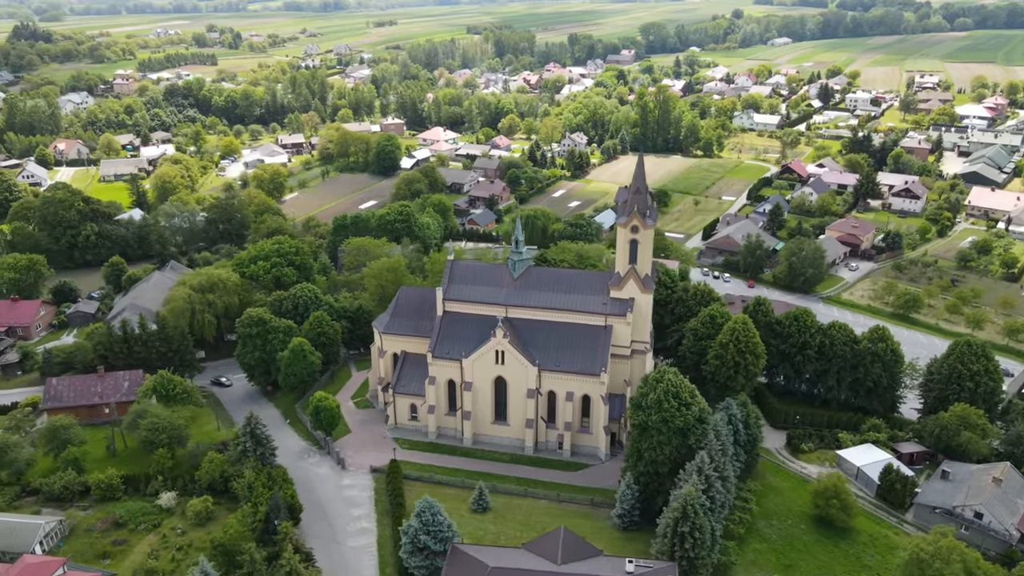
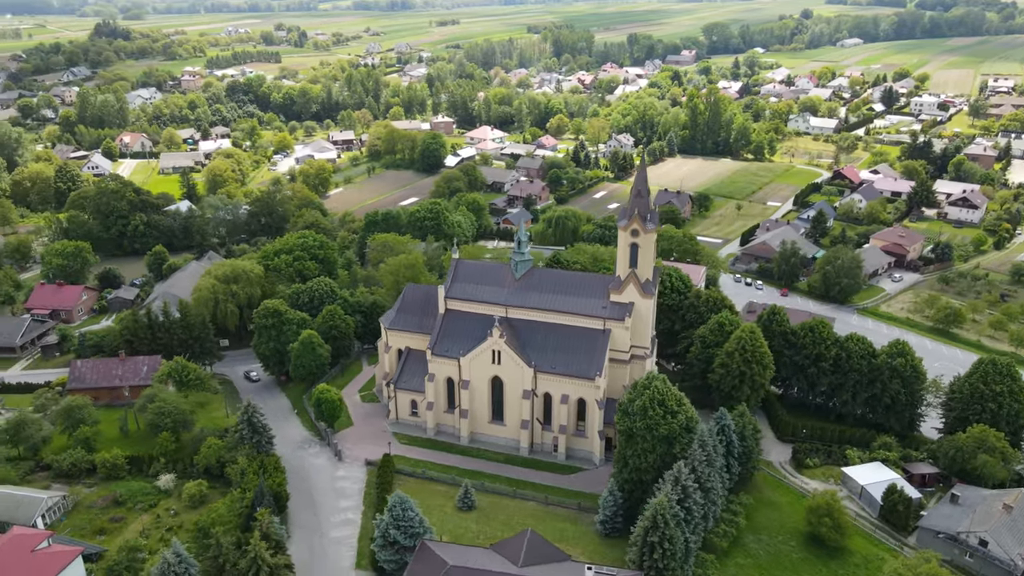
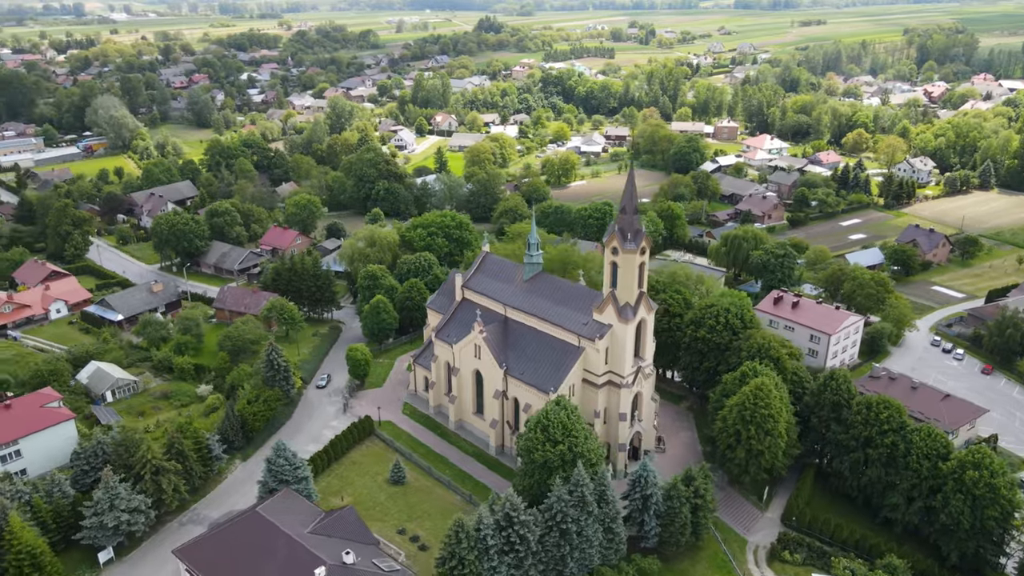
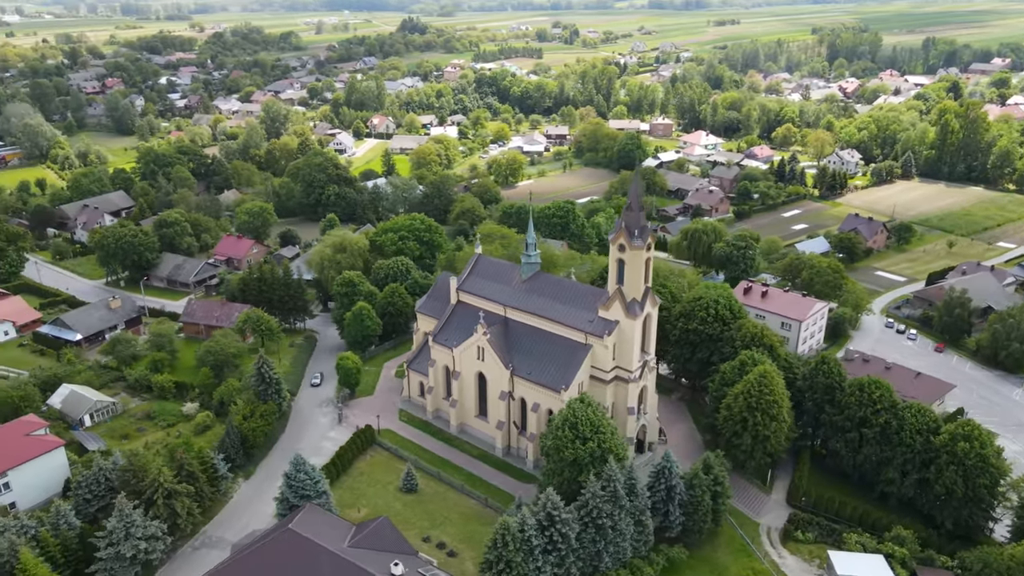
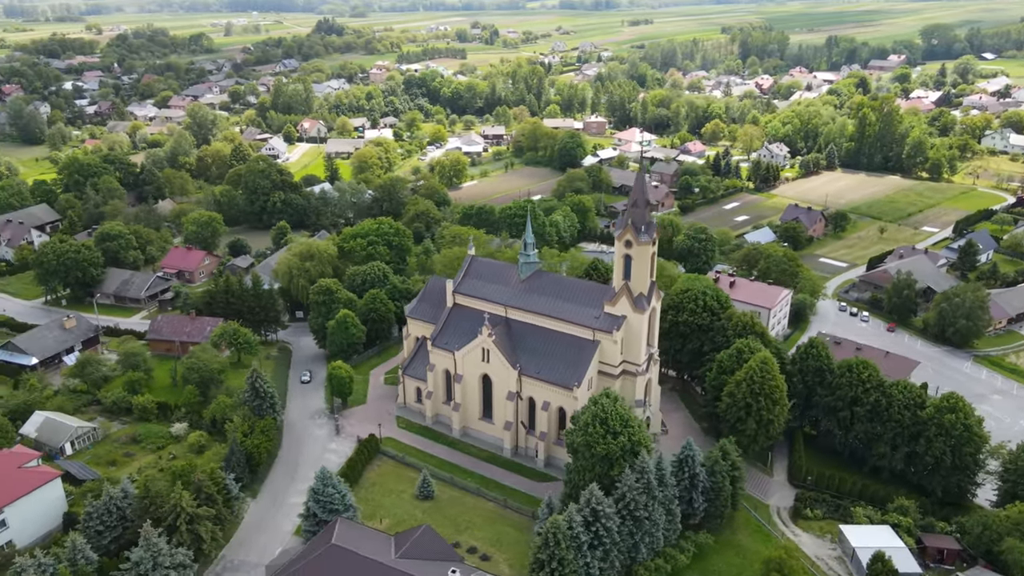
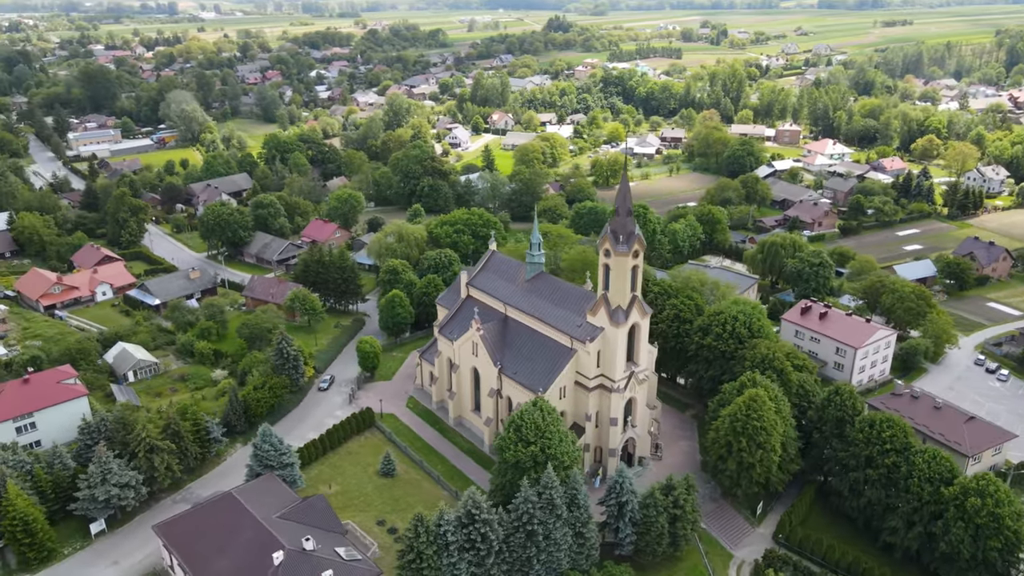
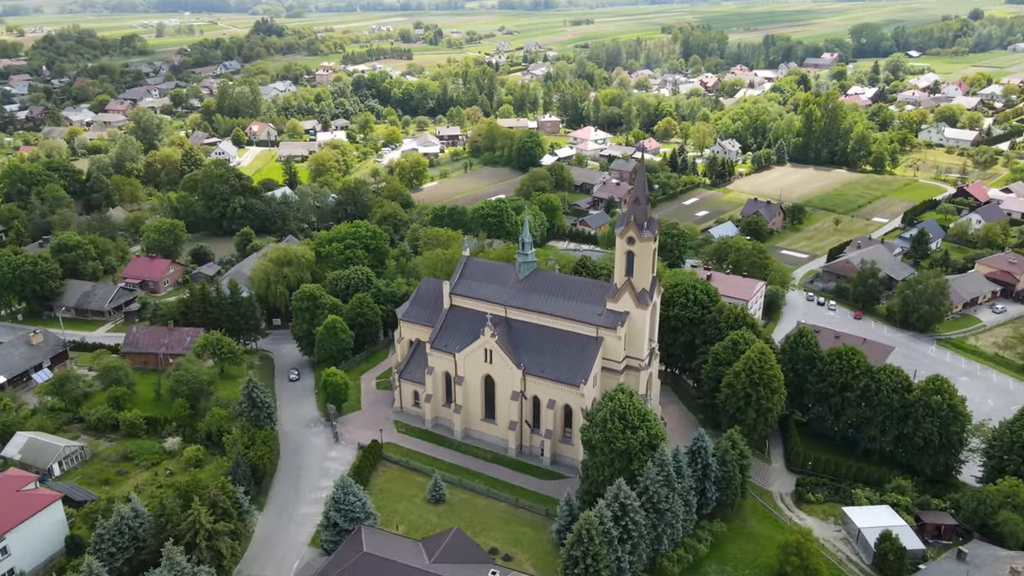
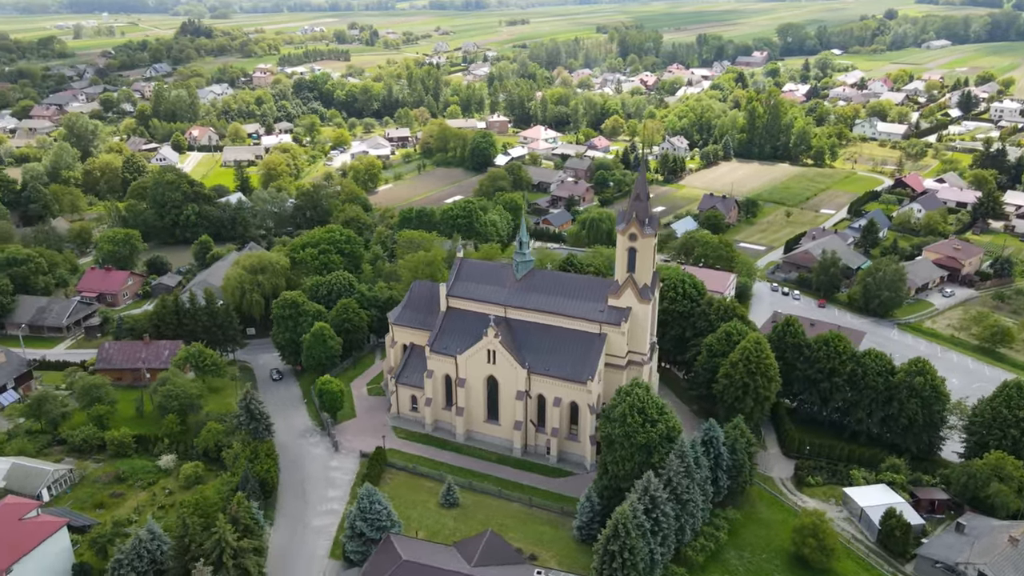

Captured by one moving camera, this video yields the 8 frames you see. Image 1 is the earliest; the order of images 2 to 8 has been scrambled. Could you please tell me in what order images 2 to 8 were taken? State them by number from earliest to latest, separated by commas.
2, 8, 7, 5, 4, 3, 6
